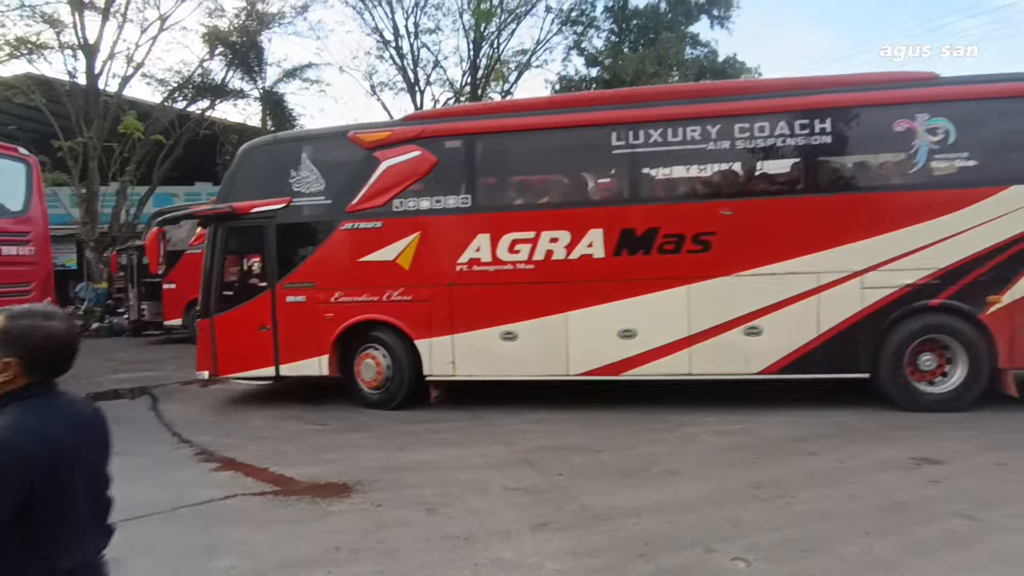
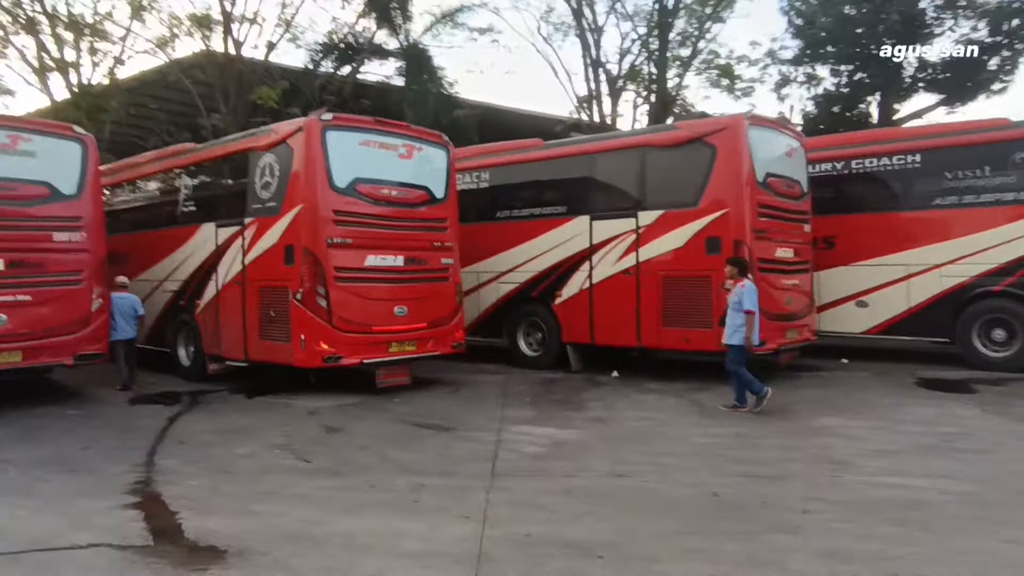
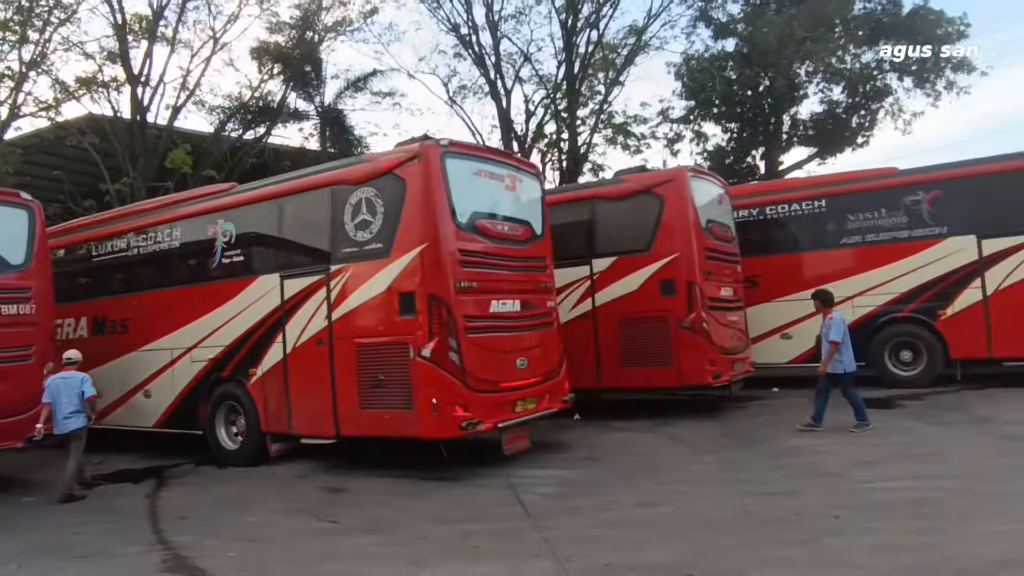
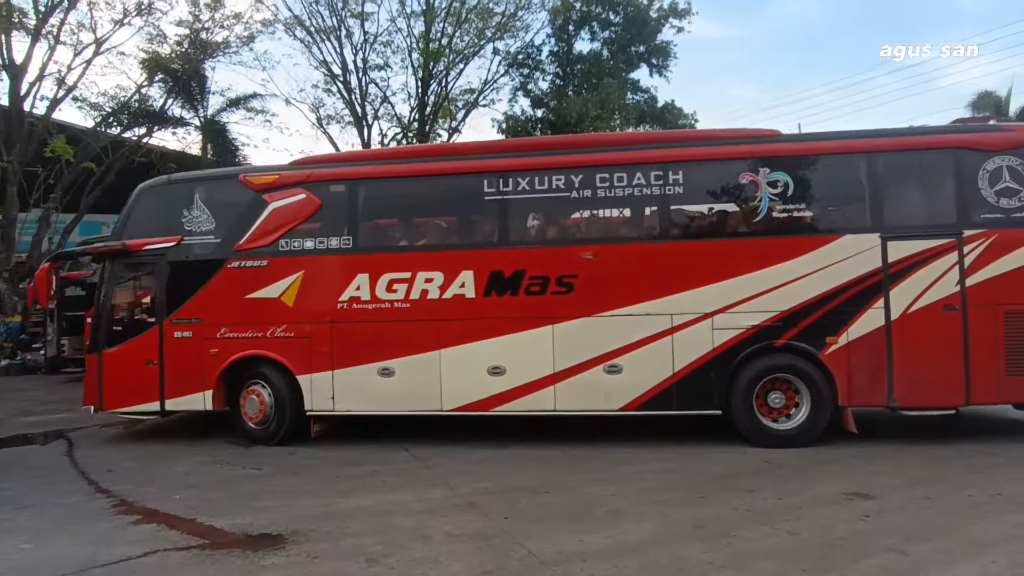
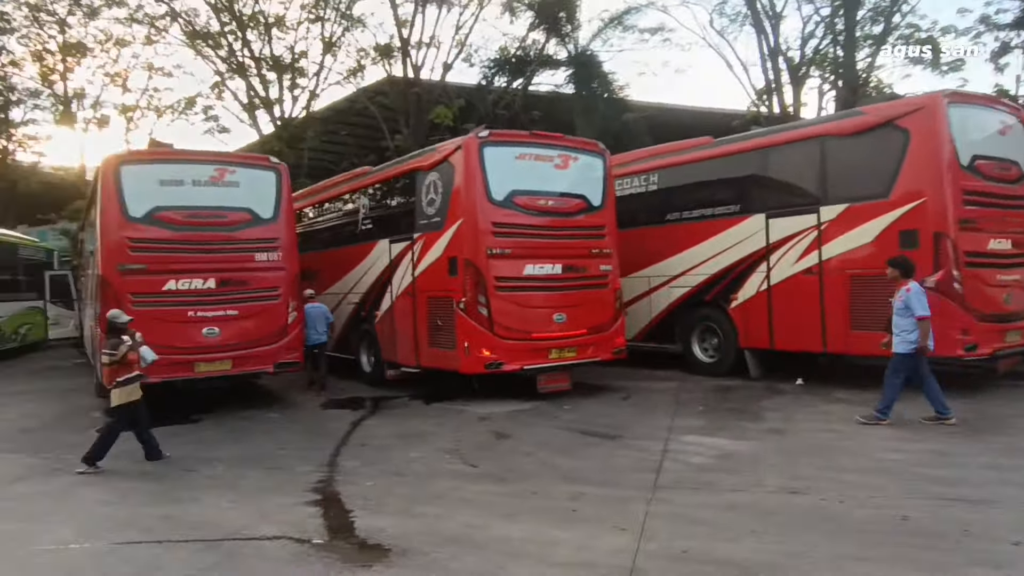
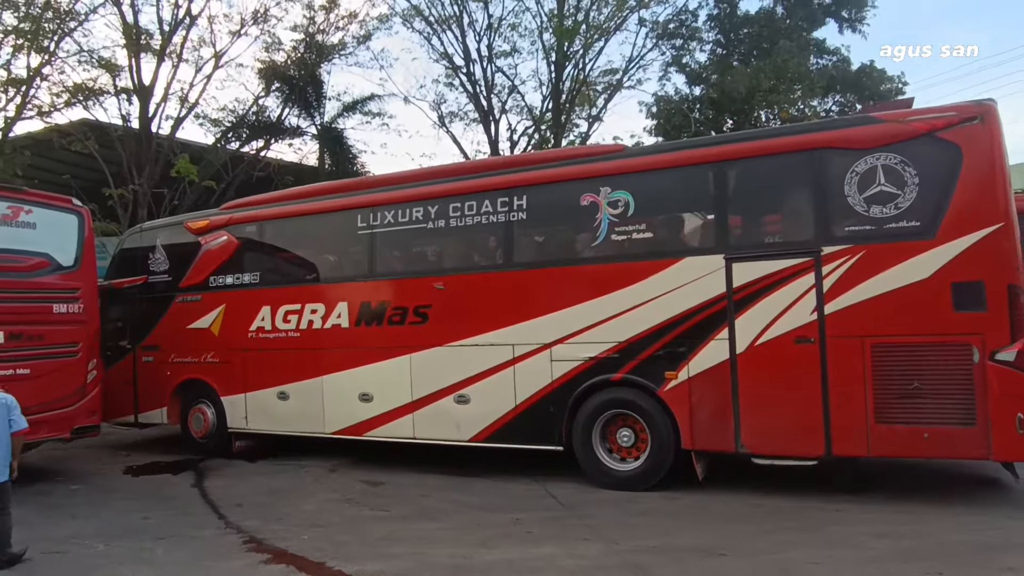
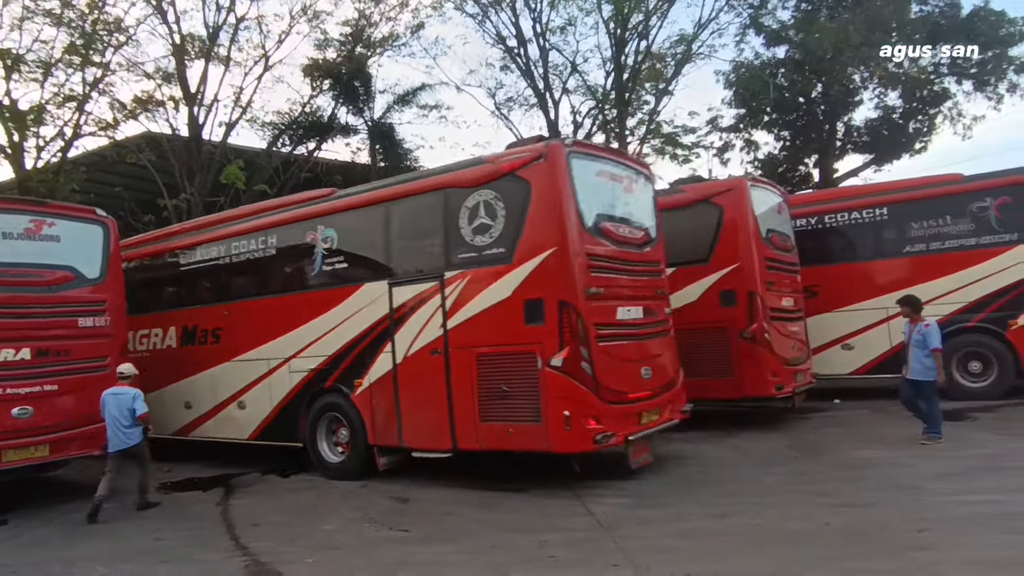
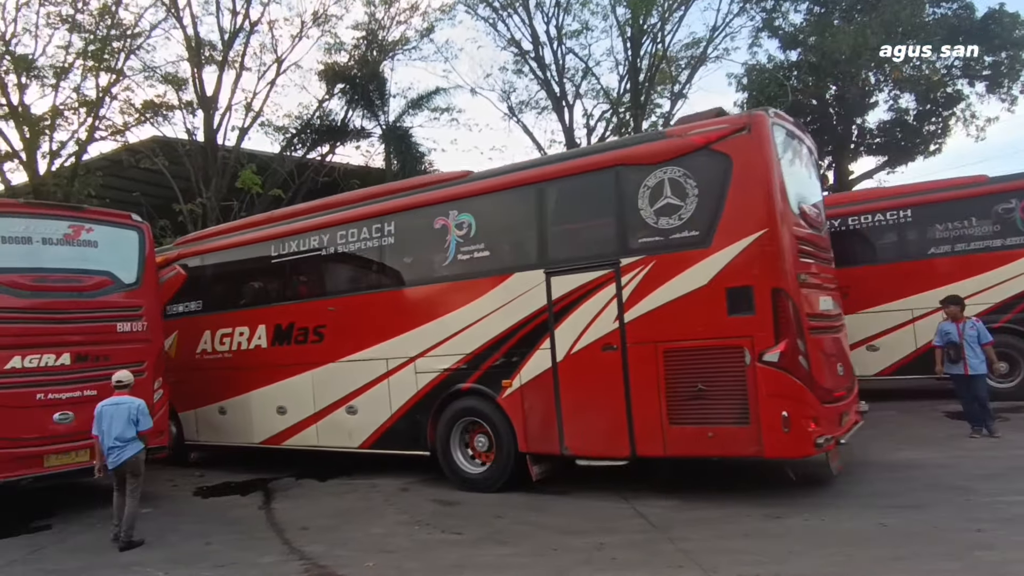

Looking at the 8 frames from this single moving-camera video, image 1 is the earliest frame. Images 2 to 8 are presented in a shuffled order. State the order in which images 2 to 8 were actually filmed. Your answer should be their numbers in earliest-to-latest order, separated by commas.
4, 6, 8, 7, 3, 2, 5
